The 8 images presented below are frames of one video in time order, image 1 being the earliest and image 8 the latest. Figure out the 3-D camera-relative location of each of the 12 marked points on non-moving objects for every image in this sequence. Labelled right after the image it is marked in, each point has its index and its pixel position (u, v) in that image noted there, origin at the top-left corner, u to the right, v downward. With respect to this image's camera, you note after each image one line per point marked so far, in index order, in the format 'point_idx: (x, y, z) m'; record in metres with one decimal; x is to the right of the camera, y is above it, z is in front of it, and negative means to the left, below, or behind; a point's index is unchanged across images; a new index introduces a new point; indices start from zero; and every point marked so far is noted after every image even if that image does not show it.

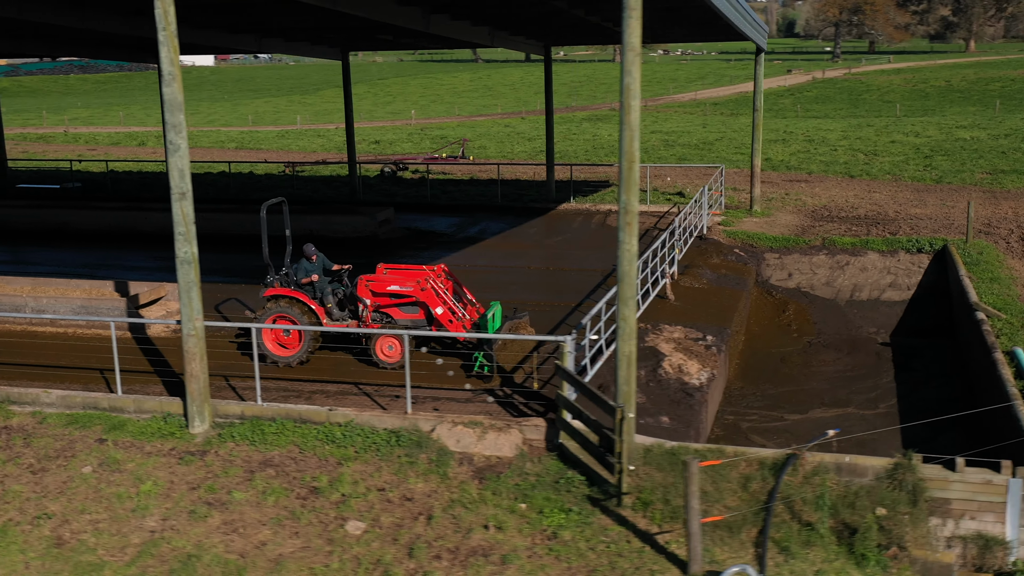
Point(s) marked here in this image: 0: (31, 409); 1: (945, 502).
0: (-4.9, -1.2, +11.7) m
1: (+3.6, -1.8, +9.6) m
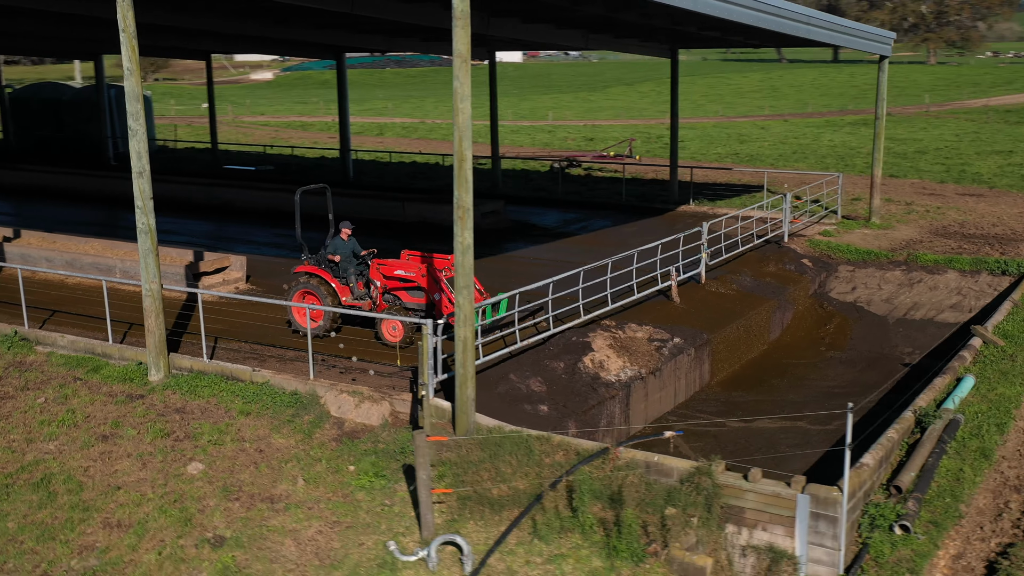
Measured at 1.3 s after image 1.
0: (-5.6, -0.7, +14.0) m
1: (+1.9, -1.9, +9.7) m
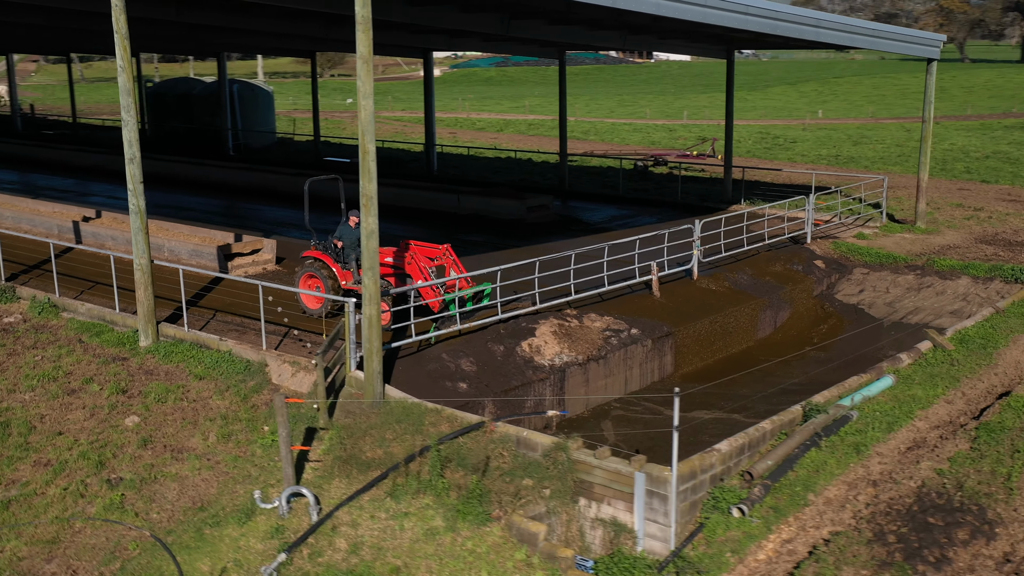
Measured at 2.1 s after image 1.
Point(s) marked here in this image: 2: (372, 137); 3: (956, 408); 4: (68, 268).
0: (-6.1, -0.4, +15.7) m
1: (+0.7, -1.8, +10.3) m
2: (-1.4, +1.5, +11.1) m
3: (+4.6, -1.2, +12.0) m
4: (-7.0, +0.3, +18.1) m
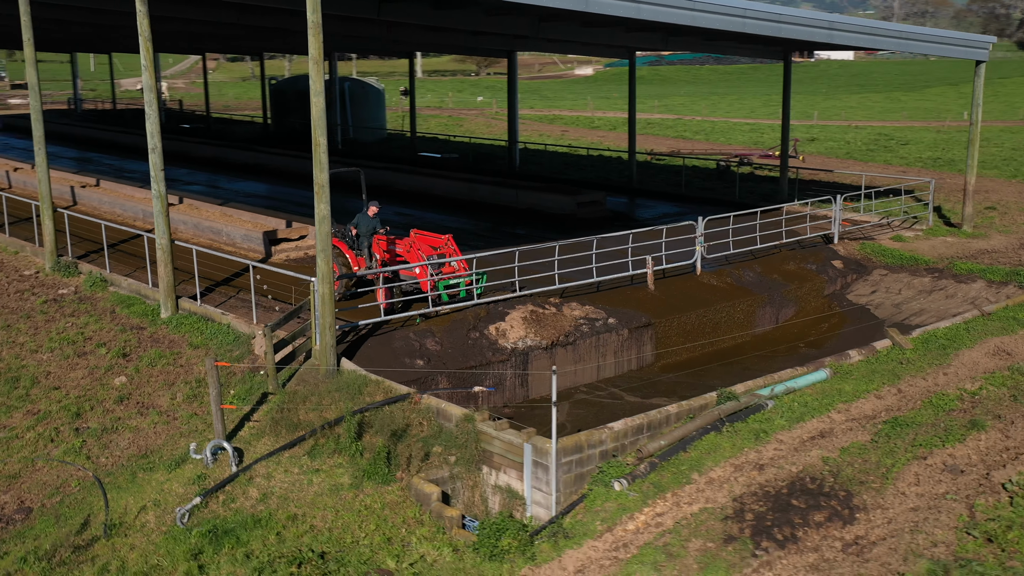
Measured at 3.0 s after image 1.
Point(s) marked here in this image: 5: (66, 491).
0: (-6.1, 0.0, +17.5) m
1: (-0.2, -1.6, +11.2) m
2: (-2.0, +1.7, +12.3) m
3: (+3.9, -1.2, +12.2) m
4: (-6.6, +0.7, +19.9) m
5: (-4.2, -1.9, +10.7) m
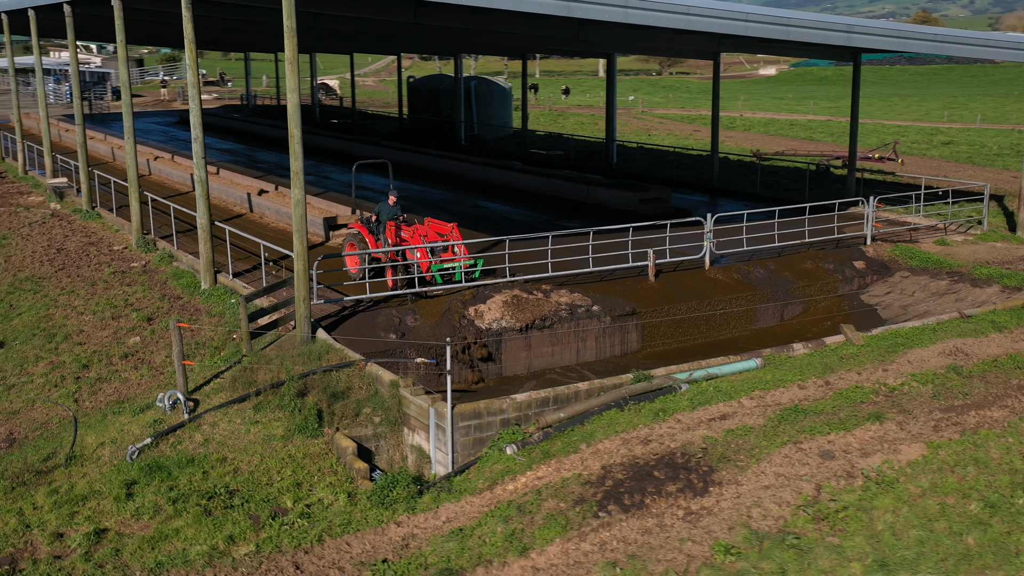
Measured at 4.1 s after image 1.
0: (-5.7, +0.4, +19.6) m
1: (-1.1, -1.4, +12.4) m
2: (-2.6, +2.0, +13.7) m
3: (+3.2, -1.1, +12.7) m
4: (-5.8, +1.1, +22.1) m
5: (-5.1, -1.5, +12.6) m
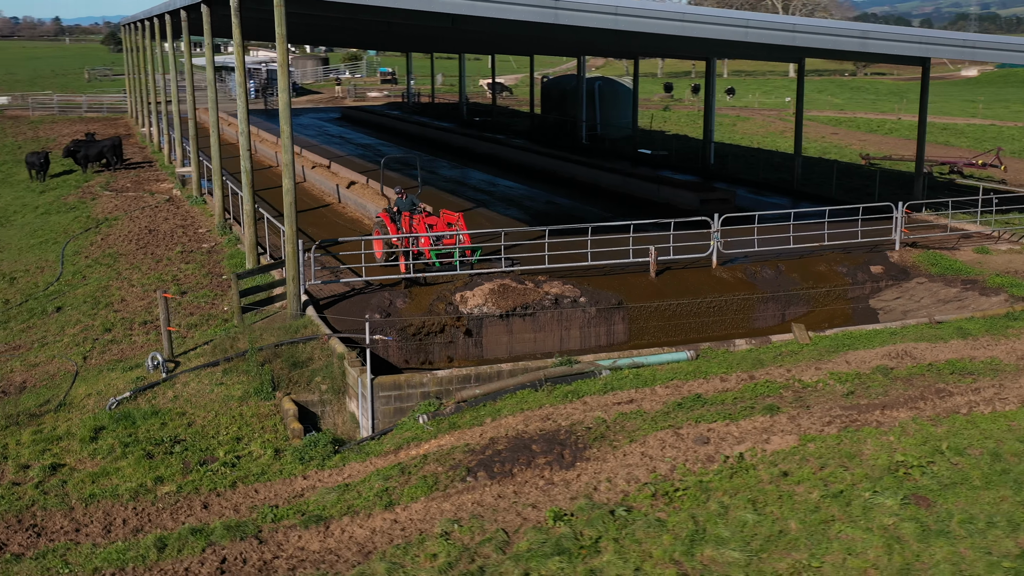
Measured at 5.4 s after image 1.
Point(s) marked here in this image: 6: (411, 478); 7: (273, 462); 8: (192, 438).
0: (-5.2, +0.8, +21.6) m
1: (-1.9, -1.2, +13.7) m
2: (-3.0, +2.2, +15.3) m
3: (+2.3, -1.1, +13.3) m
4: (-4.8, +1.5, +24.1) m
5: (-5.8, -1.2, +14.6) m
6: (-1.0, -1.9, +11.6) m
7: (-2.6, -1.9, +12.6) m
8: (-3.6, -1.7, +13.1) m
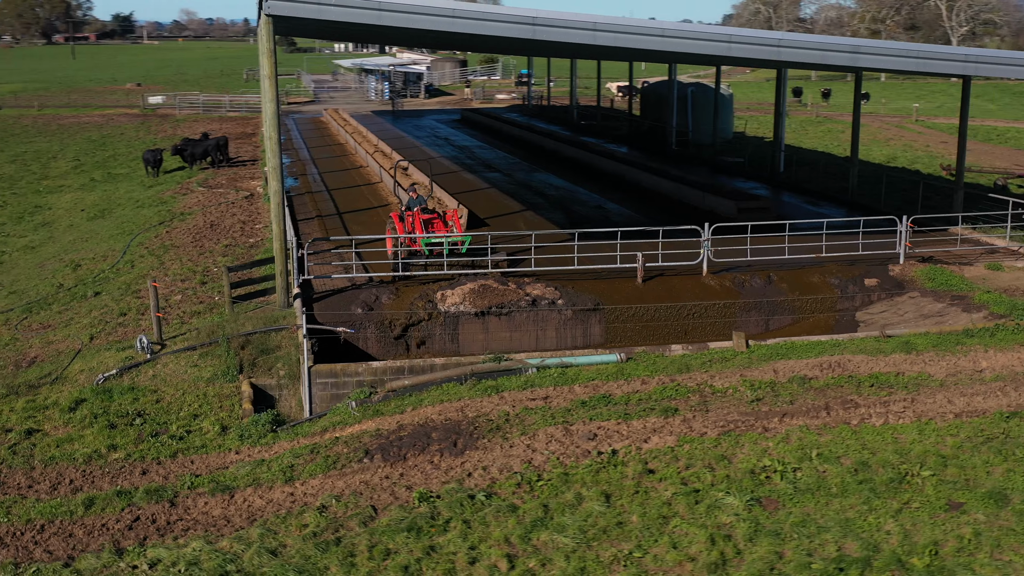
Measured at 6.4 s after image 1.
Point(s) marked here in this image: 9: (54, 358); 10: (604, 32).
0: (-4.8, +0.9, +23.2) m
1: (-2.7, -1.1, +15.0) m
2: (-3.5, +2.3, +16.7) m
3: (+1.4, -1.2, +14.0) m
4: (-4.0, +1.6, +25.6) m
5: (-6.4, -1.0, +16.4) m
6: (-2.1, -1.9, +12.7) m
7: (-3.6, -1.8, +13.9) m
8: (-4.5, -1.6, +14.6) m
9: (-6.5, -1.0, +16.4) m
10: (+1.4, +3.9, +17.6) m
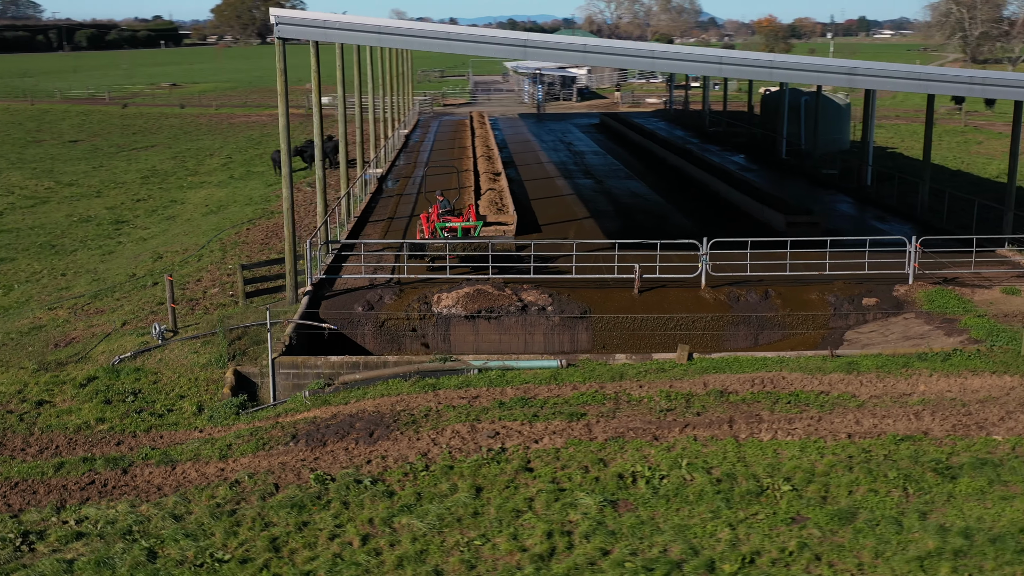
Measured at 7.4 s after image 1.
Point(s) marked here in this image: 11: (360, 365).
0: (-3.9, +1.0, +25.0) m
1: (-3.3, -1.1, +16.5) m
2: (-3.6, +2.4, +18.3) m
3: (+0.6, -1.3, +14.9) m
4: (-2.8, +1.7, +27.2) m
5: (-6.7, -0.8, +18.6) m
6: (-3.2, -1.9, +14.2) m
7: (-4.4, -1.7, +15.7) m
8: (-5.2, -1.5, +16.4) m
9: (-6.9, -0.8, +18.6) m
10: (+1.4, +3.8, +18.4) m
11: (-2.0, -1.1, +15.7) m
